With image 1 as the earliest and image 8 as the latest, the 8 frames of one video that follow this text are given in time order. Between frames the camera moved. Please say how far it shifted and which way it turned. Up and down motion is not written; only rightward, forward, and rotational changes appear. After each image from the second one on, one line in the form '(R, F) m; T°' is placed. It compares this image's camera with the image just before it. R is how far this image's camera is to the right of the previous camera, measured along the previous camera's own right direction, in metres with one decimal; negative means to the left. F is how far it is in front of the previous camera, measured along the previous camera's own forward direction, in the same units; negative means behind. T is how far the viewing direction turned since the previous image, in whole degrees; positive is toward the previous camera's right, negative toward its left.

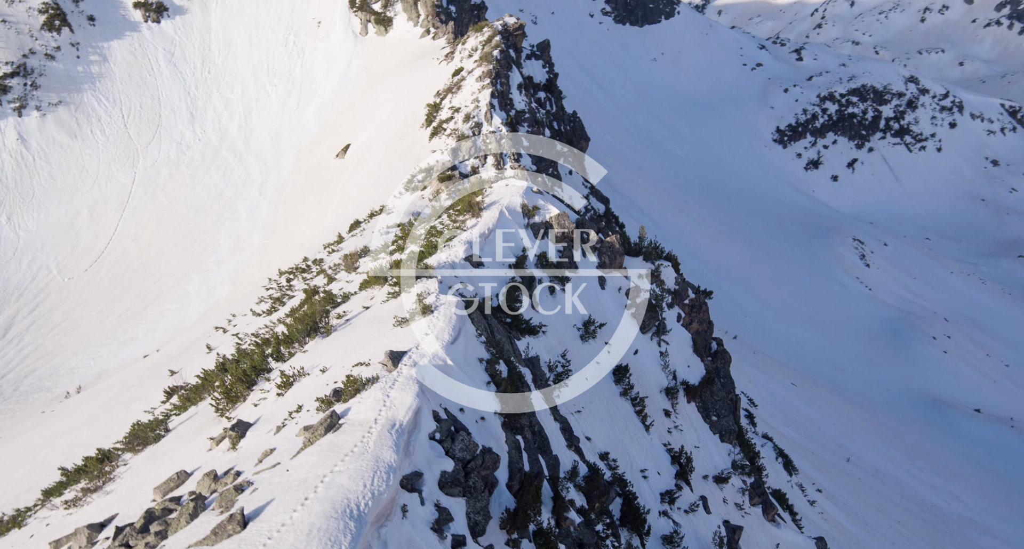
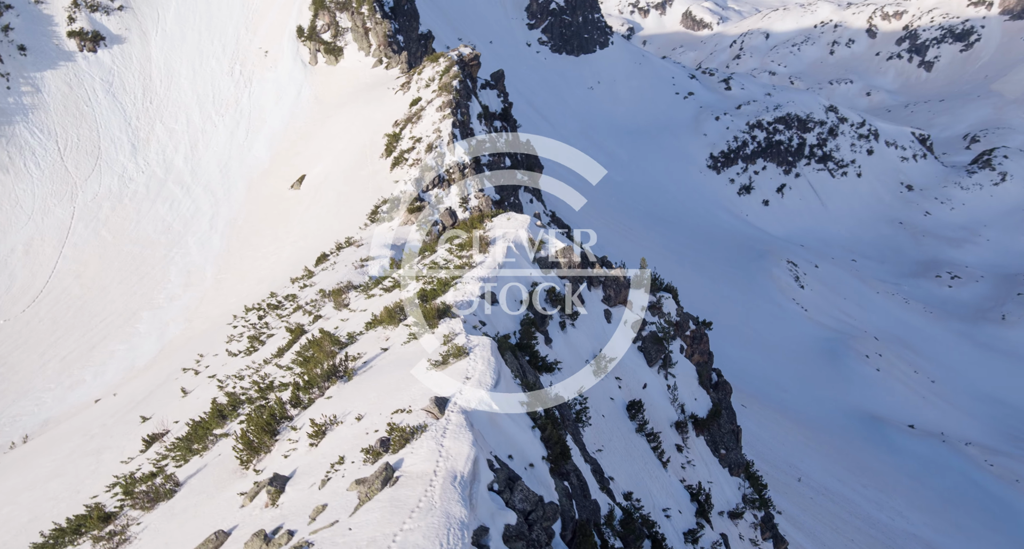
(-1.3, +0.3) m; +4°
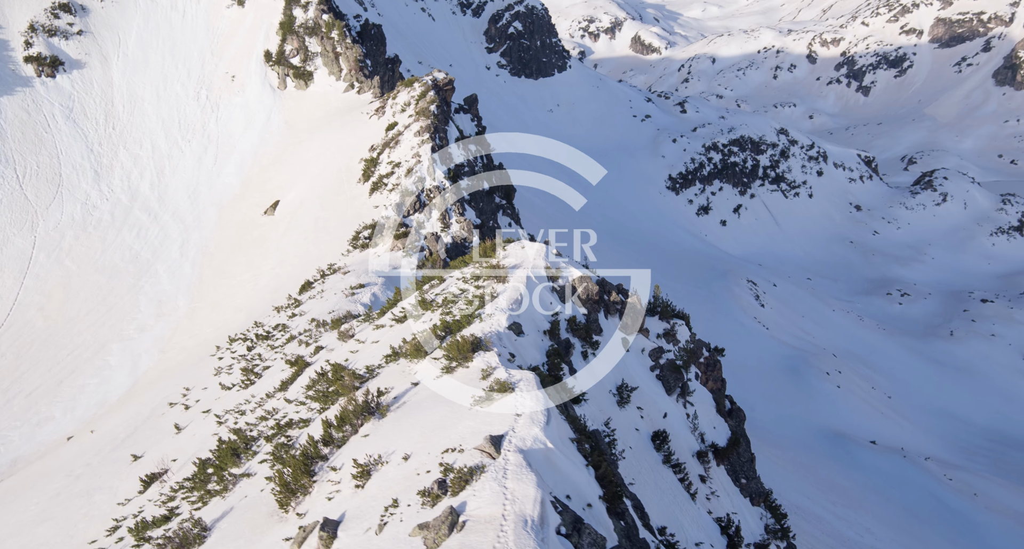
(-1.1, +0.2) m; +3°
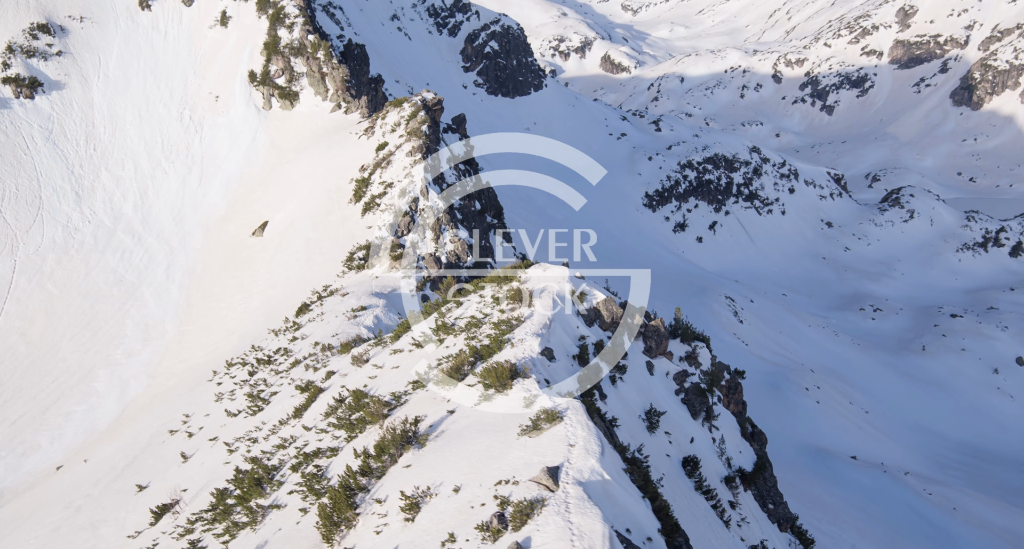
(-0.9, +0.2) m; +2°
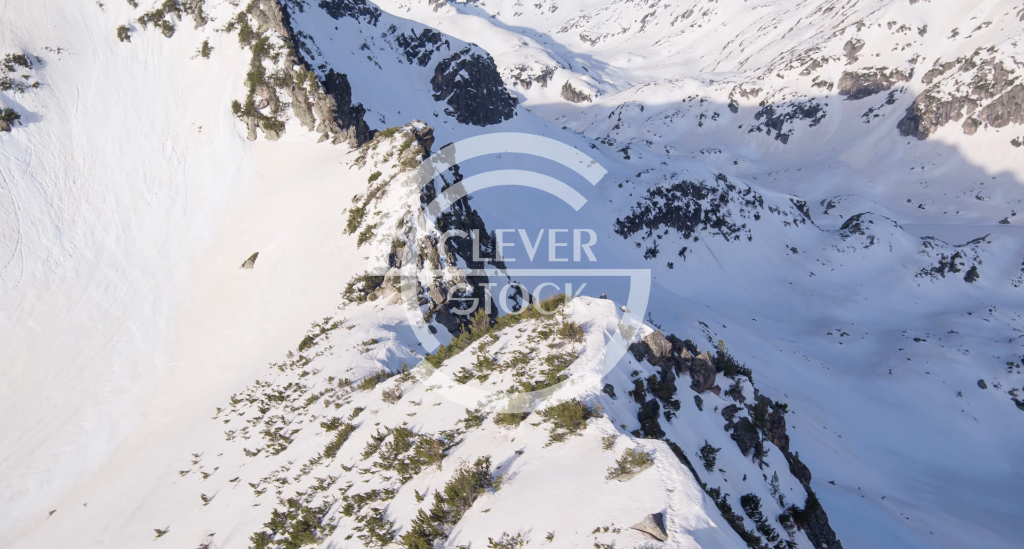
(-1.4, +0.3) m; +2°
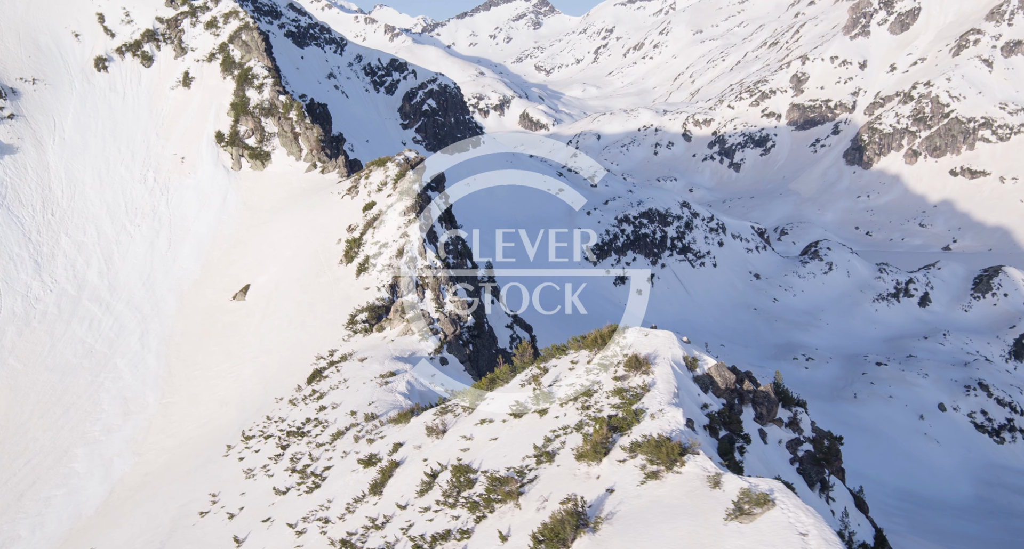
(-1.7, +0.4) m; +2°
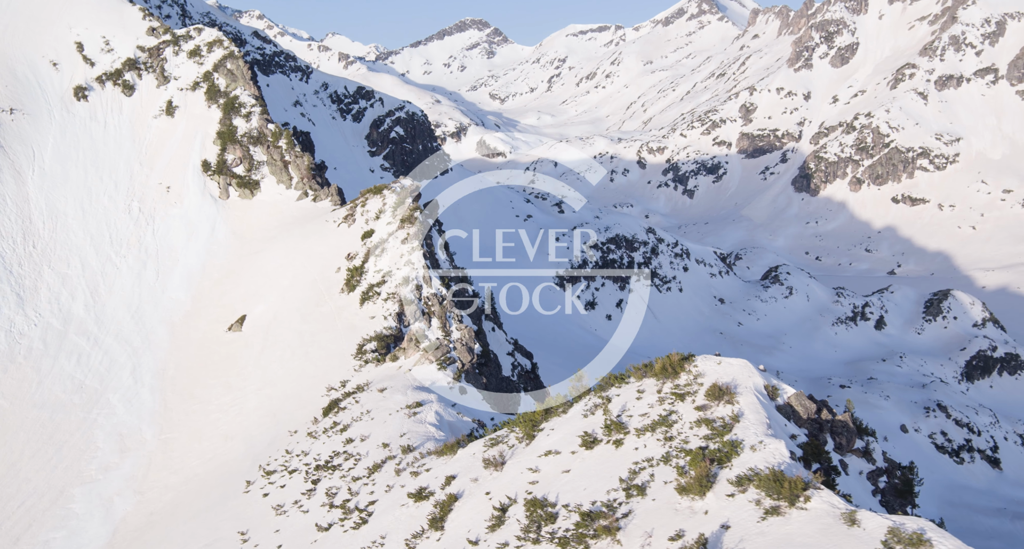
(-1.9, +0.3) m; +2°
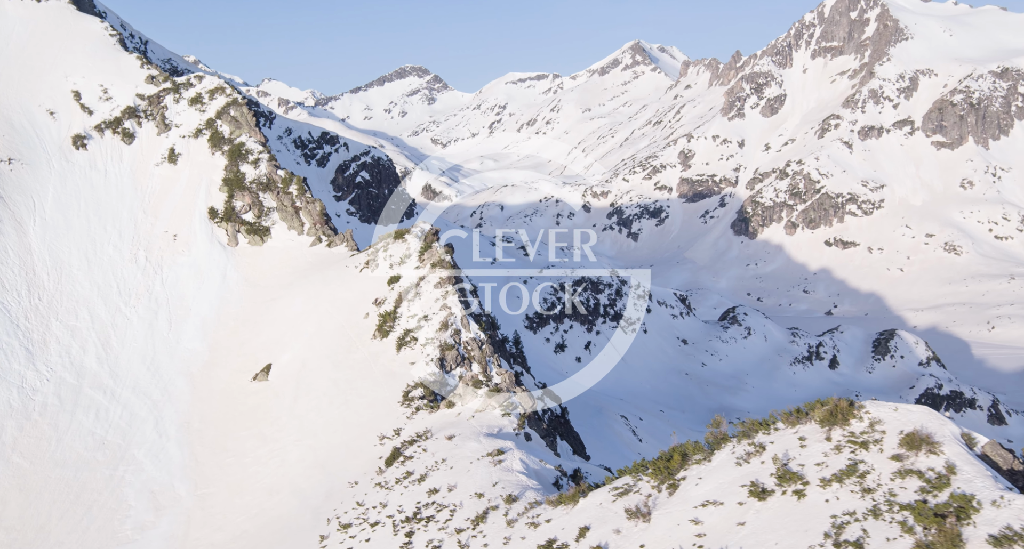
(-3.5, +0.1) m; +2°
